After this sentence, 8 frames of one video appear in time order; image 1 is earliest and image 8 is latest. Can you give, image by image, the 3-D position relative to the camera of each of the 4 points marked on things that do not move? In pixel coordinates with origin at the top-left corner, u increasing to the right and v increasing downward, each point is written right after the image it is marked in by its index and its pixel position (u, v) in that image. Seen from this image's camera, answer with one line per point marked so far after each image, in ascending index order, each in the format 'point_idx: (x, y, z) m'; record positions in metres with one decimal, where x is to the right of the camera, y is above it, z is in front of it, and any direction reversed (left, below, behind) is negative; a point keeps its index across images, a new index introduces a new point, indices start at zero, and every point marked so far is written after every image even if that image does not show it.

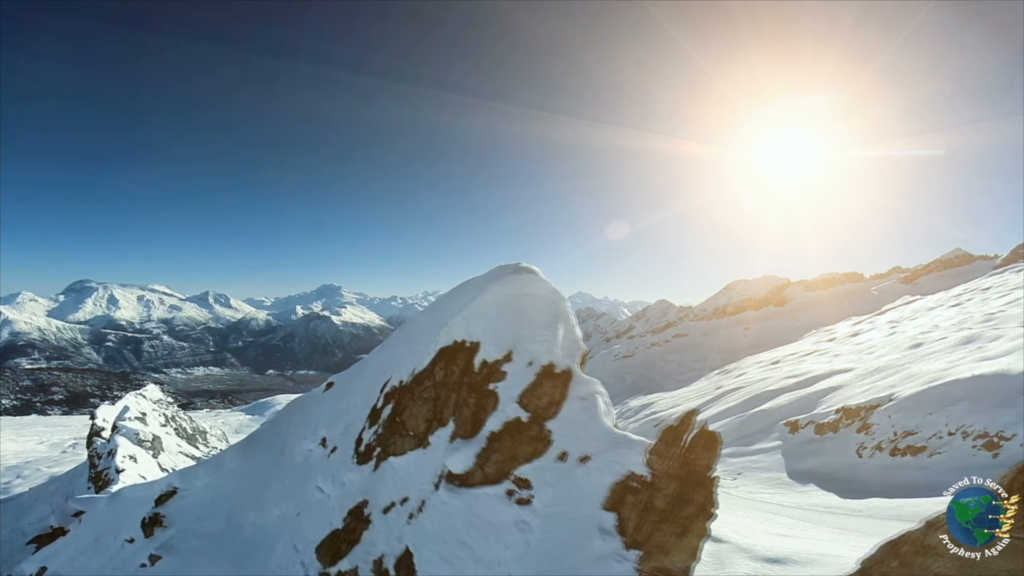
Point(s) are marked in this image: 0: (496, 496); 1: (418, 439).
0: (-0.5, -7.7, +15.4) m
1: (-4.3, -7.1, +18.9) m
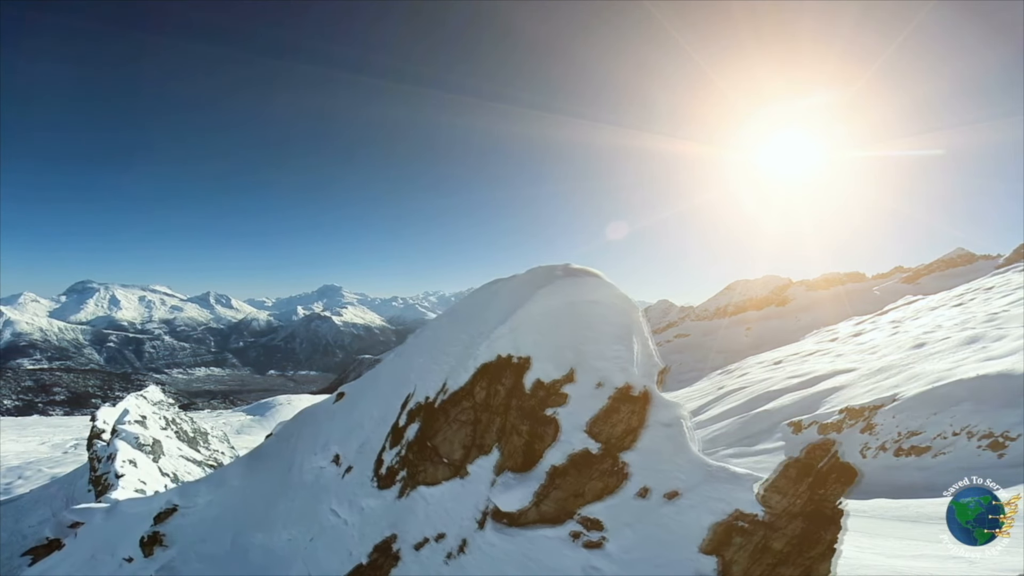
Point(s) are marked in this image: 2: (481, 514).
0: (+1.5, -7.9, +12.9) m
1: (-2.3, -7.2, +16.4) m
2: (-1.1, -8.0, +14.7) m
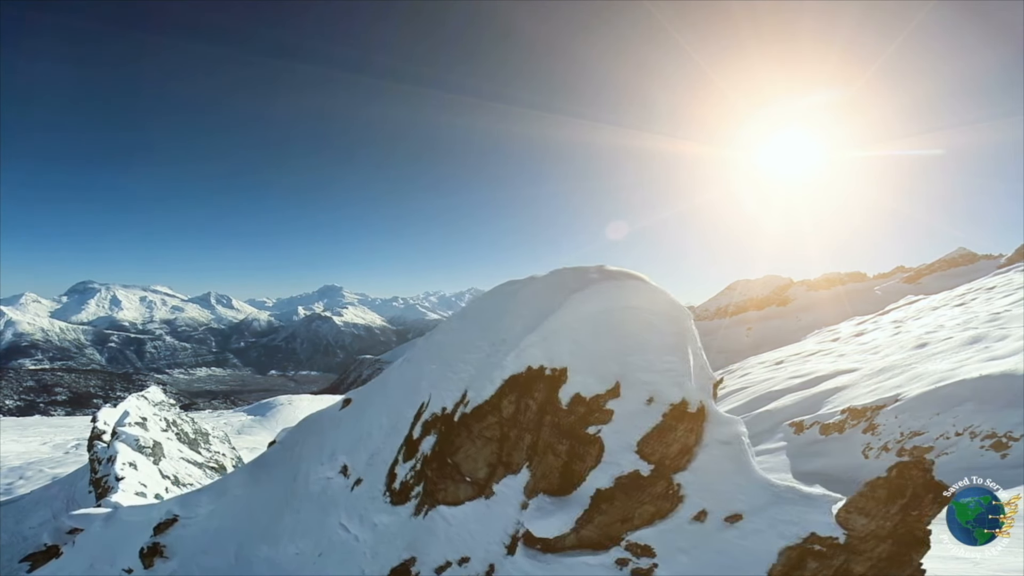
0: (+2.5, -7.9, +11.6) m
1: (-1.3, -7.3, +15.1) m
2: (0.0, -8.1, +13.4) m
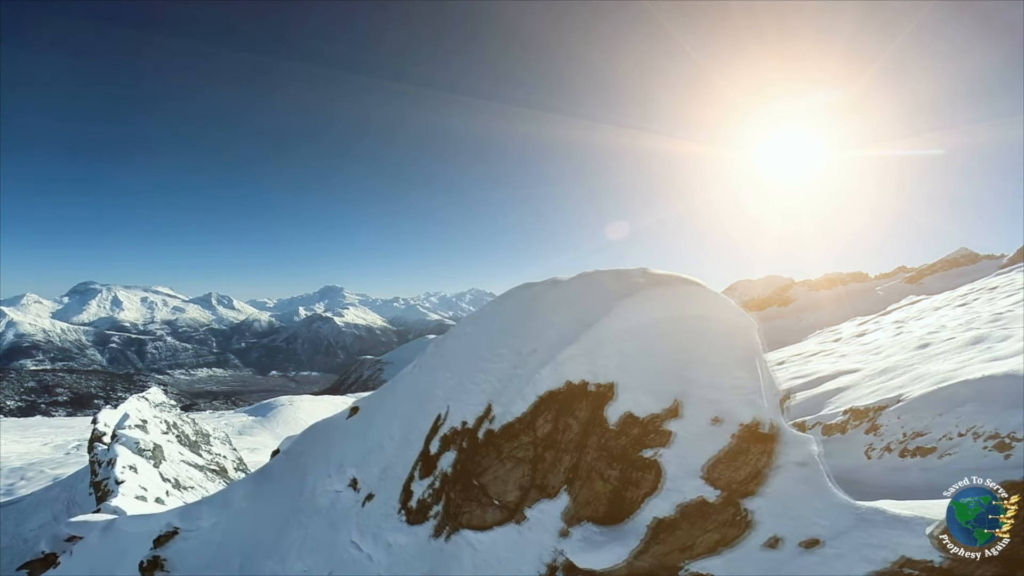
0: (+3.6, -8.1, +10.2) m
1: (-0.2, -7.4, +13.8) m
2: (+1.0, -8.2, +12.1) m
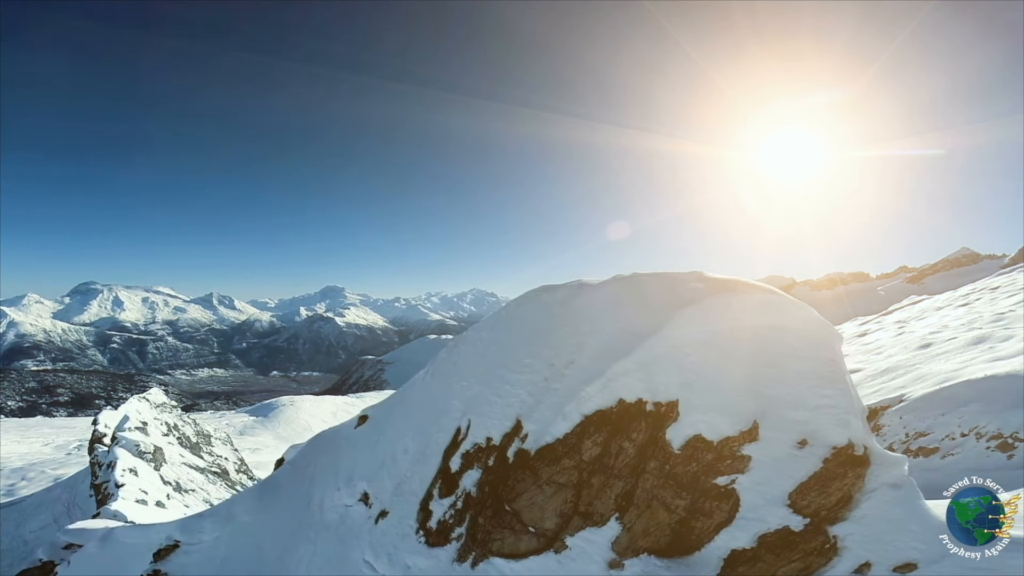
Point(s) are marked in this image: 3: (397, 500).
0: (+4.7, -8.2, +8.9) m
1: (+0.9, -7.6, +12.4) m
2: (+2.1, -8.3, +10.7) m
3: (-5.4, -10.1, +19.6) m
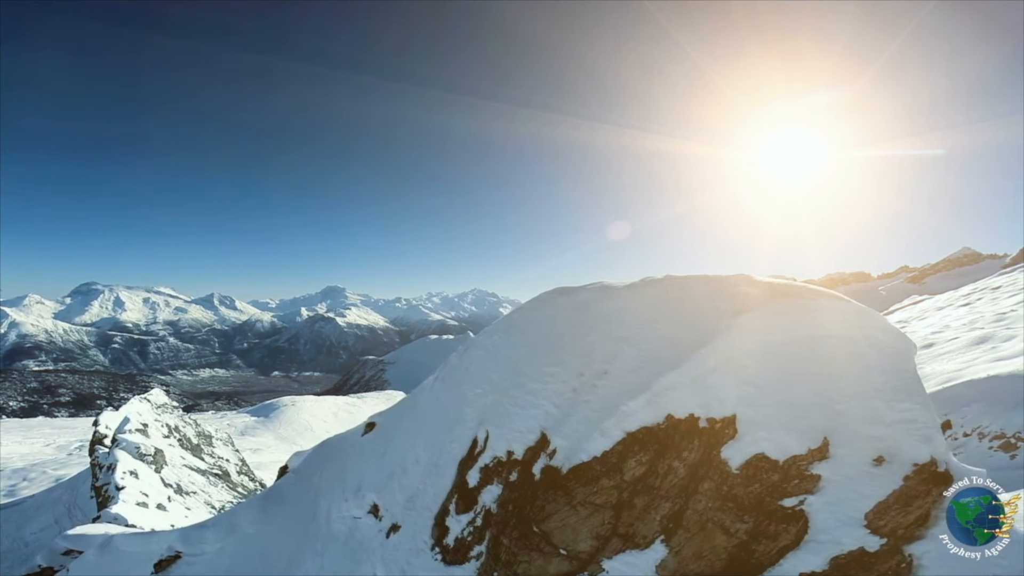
0: (+5.5, -8.3, +7.9) m
1: (+1.7, -7.7, +11.4) m
2: (+2.9, -8.4, +9.7) m
3: (-4.6, -10.2, +18.7) m
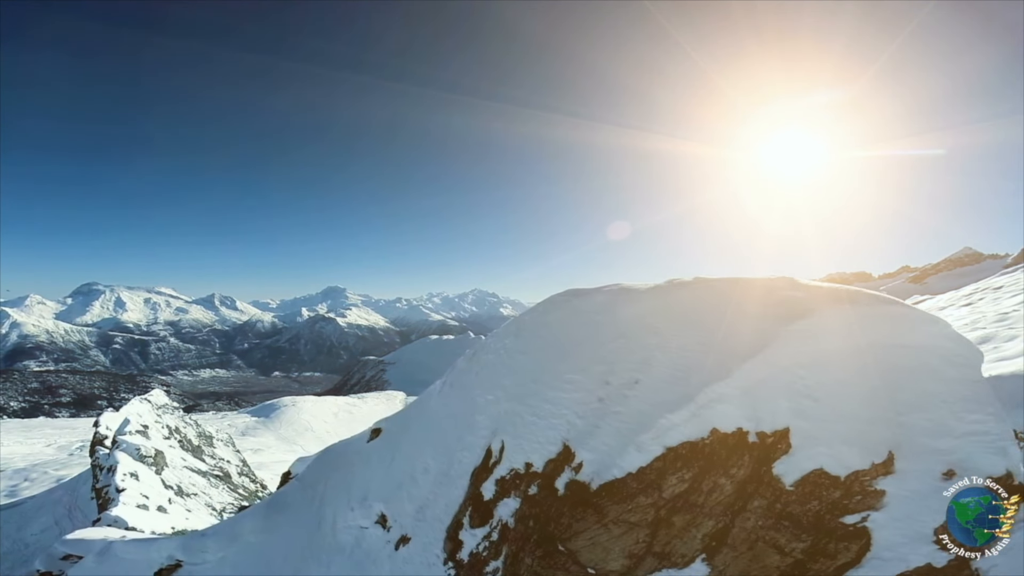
0: (+6.1, -8.4, +7.1) m
1: (+2.3, -7.7, +10.6) m
2: (+3.6, -8.5, +8.9) m
3: (-4.0, -10.3, +17.9) m
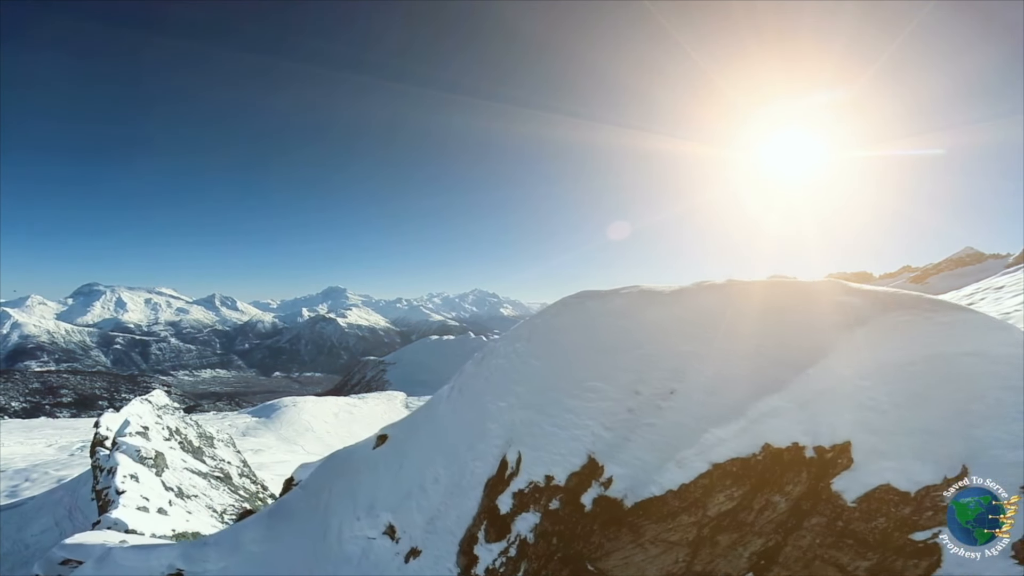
0: (+6.7, -8.4, +6.3) m
1: (+3.0, -7.8, +9.8) m
2: (+4.2, -8.6, +8.1) m
3: (-3.4, -10.3, +17.1) m
